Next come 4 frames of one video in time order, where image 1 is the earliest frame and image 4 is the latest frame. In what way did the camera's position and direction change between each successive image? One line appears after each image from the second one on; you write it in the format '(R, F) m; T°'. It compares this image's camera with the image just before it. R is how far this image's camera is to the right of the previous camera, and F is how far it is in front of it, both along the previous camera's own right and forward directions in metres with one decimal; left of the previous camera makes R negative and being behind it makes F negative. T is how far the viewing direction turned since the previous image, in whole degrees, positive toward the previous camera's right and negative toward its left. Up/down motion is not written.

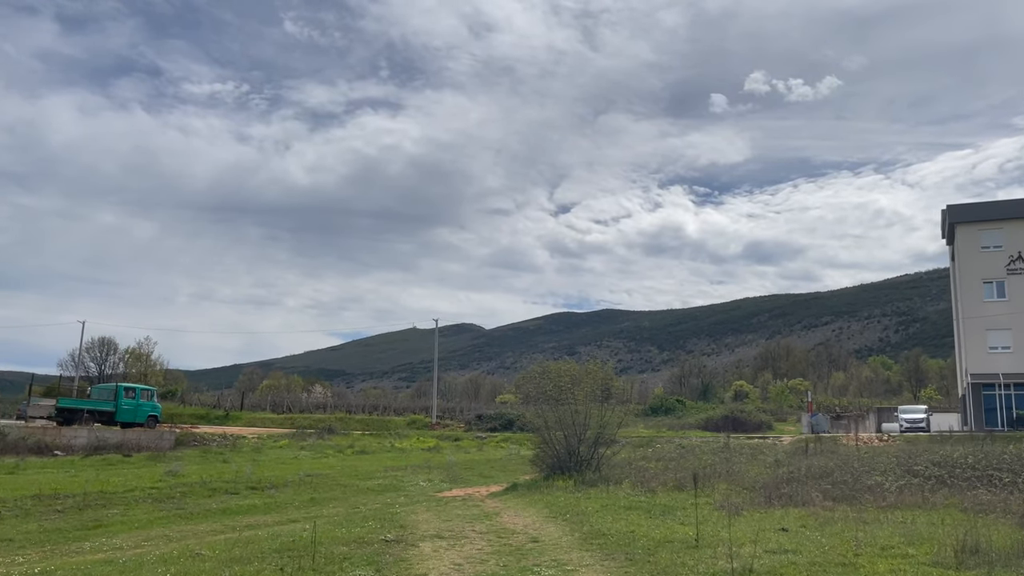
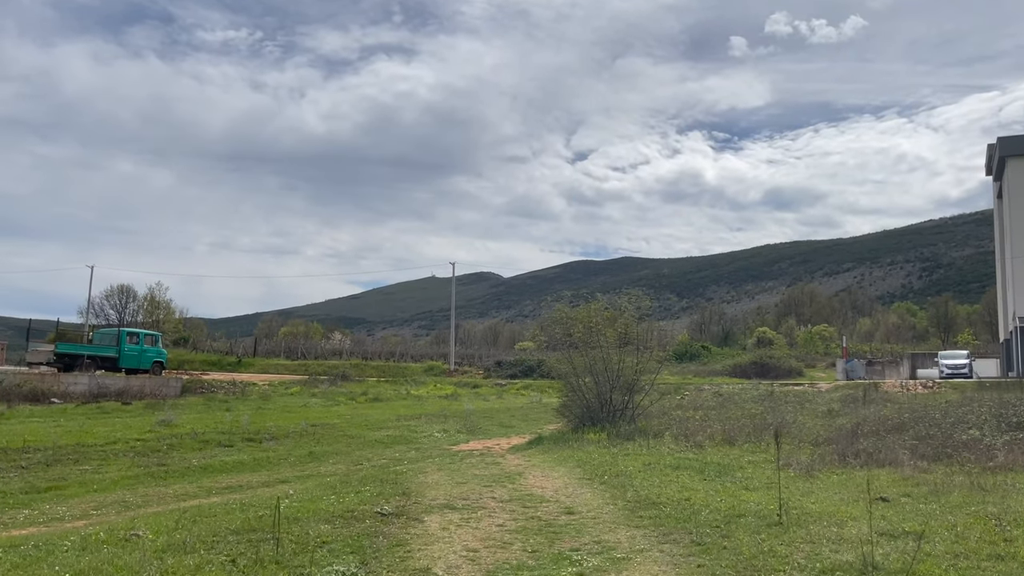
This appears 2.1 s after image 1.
(-0.1, +2.7) m; -1°
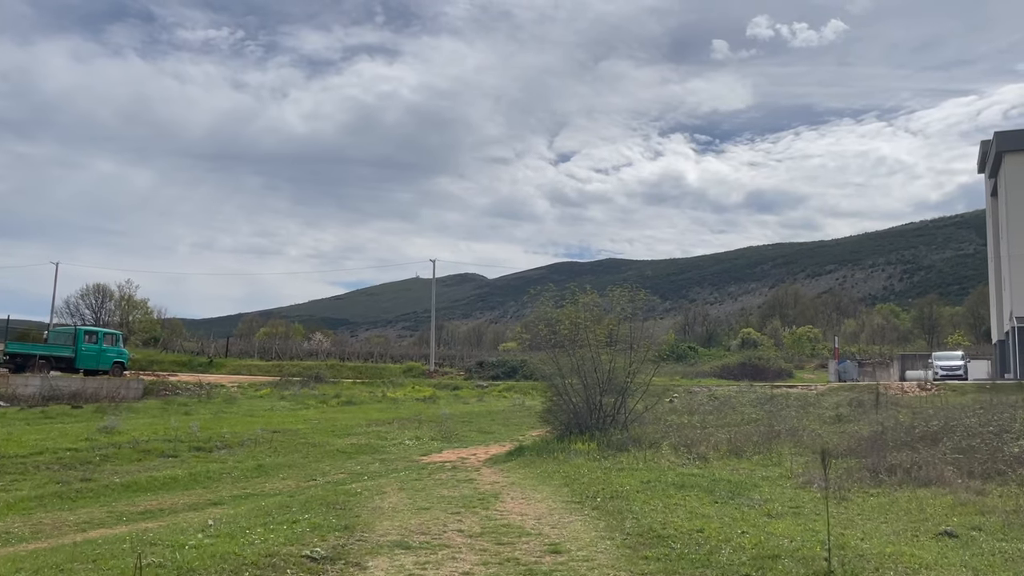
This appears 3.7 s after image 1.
(+0.1, +2.1) m; +1°
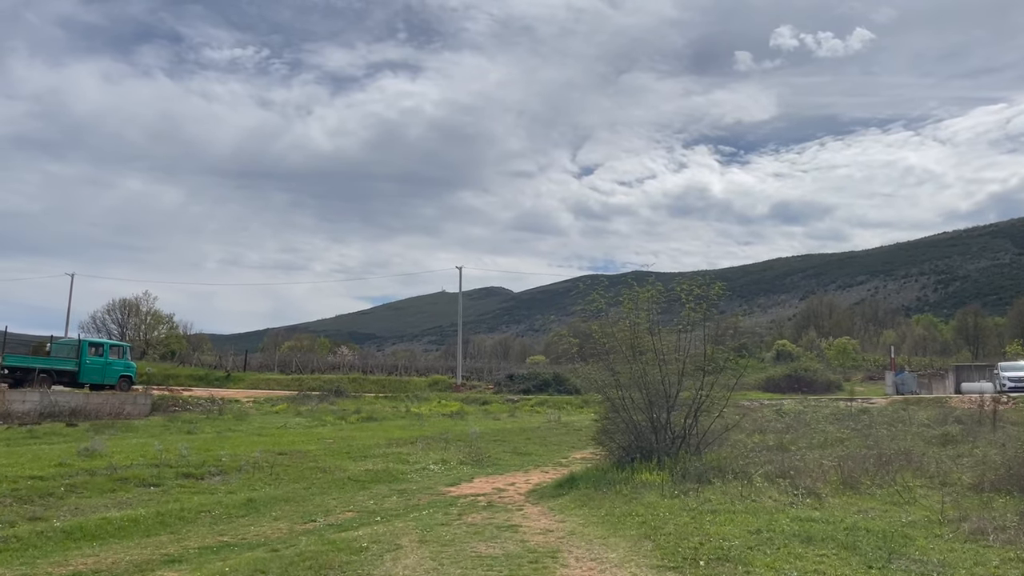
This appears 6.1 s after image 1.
(-0.4, +3.0) m; -2°
